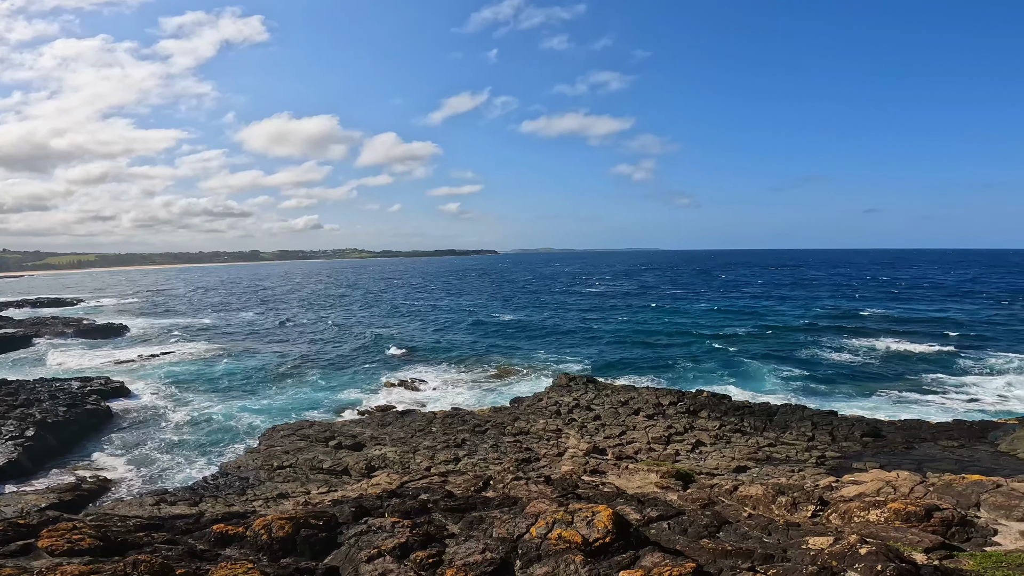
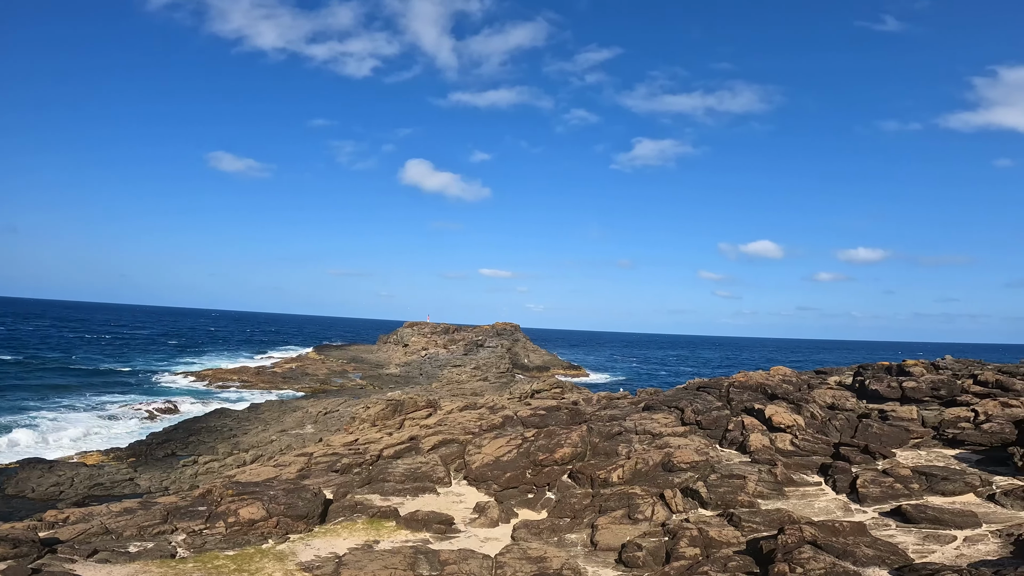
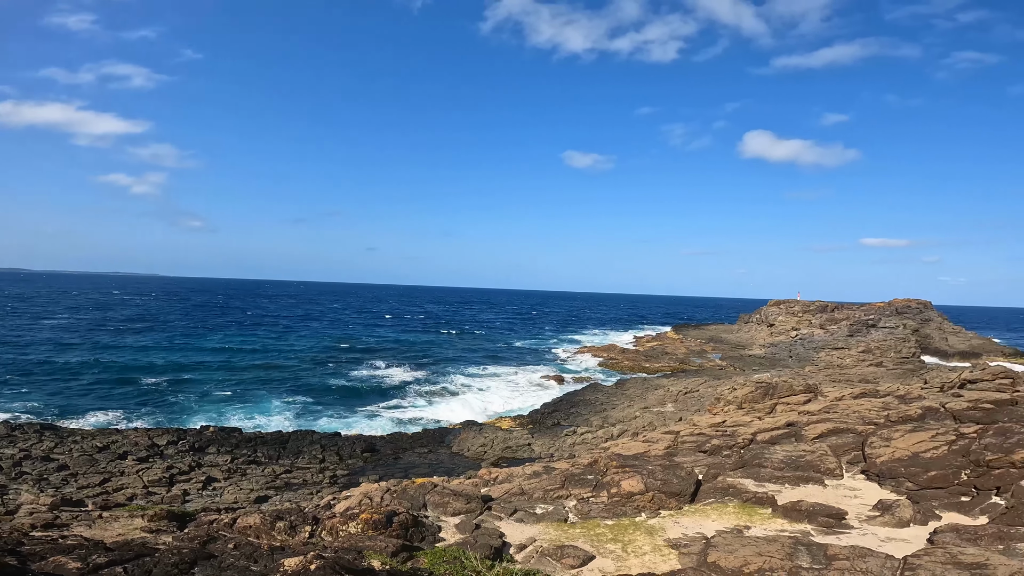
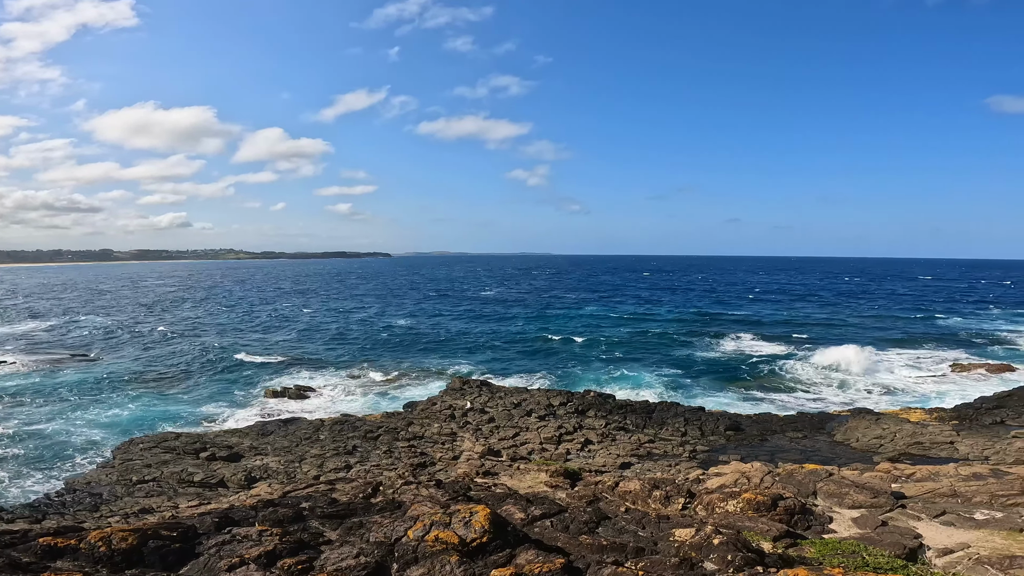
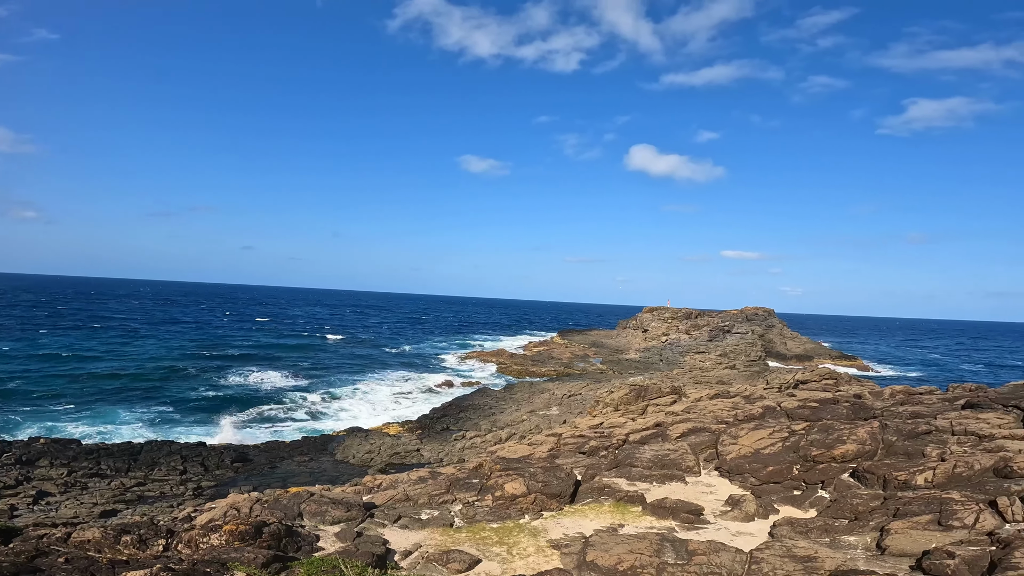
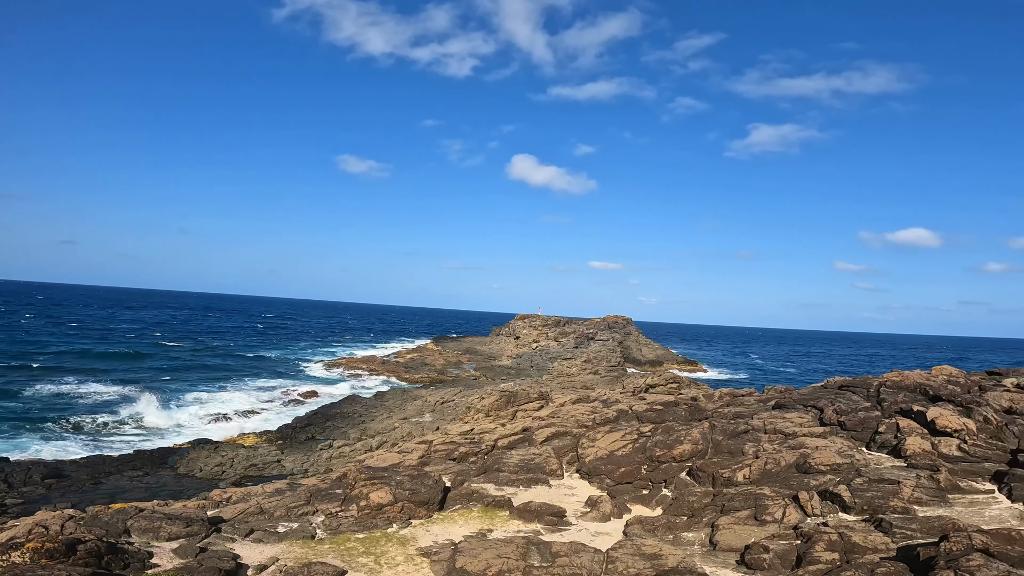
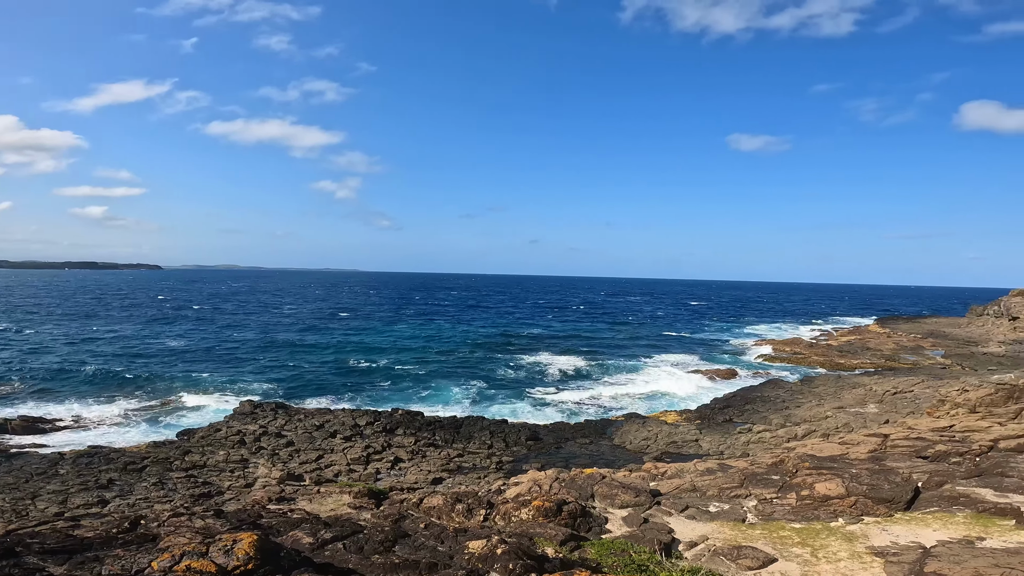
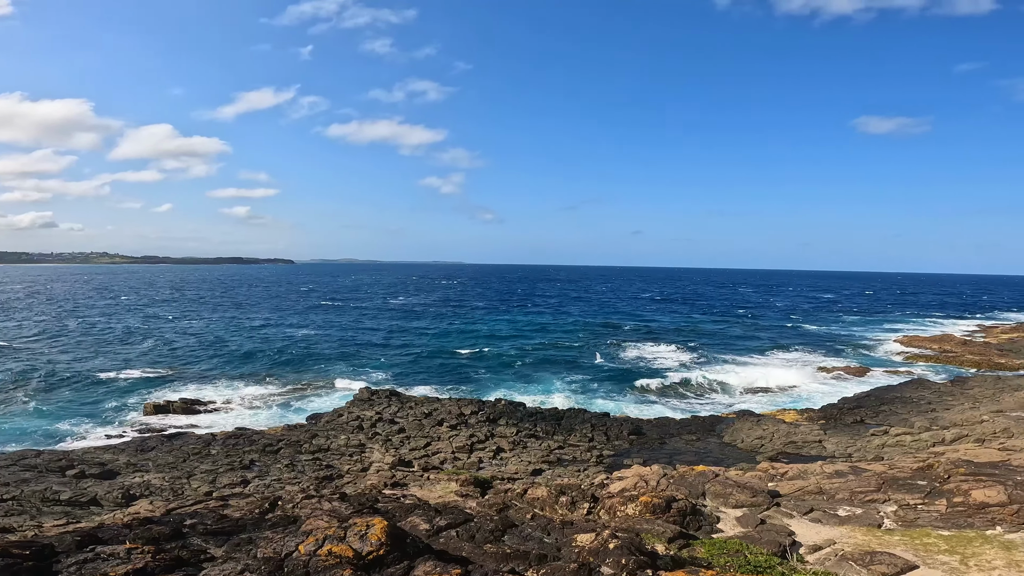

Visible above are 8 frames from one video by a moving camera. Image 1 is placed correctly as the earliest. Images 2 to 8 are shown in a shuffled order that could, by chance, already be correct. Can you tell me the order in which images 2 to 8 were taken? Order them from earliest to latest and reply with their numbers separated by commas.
4, 8, 7, 3, 5, 6, 2
